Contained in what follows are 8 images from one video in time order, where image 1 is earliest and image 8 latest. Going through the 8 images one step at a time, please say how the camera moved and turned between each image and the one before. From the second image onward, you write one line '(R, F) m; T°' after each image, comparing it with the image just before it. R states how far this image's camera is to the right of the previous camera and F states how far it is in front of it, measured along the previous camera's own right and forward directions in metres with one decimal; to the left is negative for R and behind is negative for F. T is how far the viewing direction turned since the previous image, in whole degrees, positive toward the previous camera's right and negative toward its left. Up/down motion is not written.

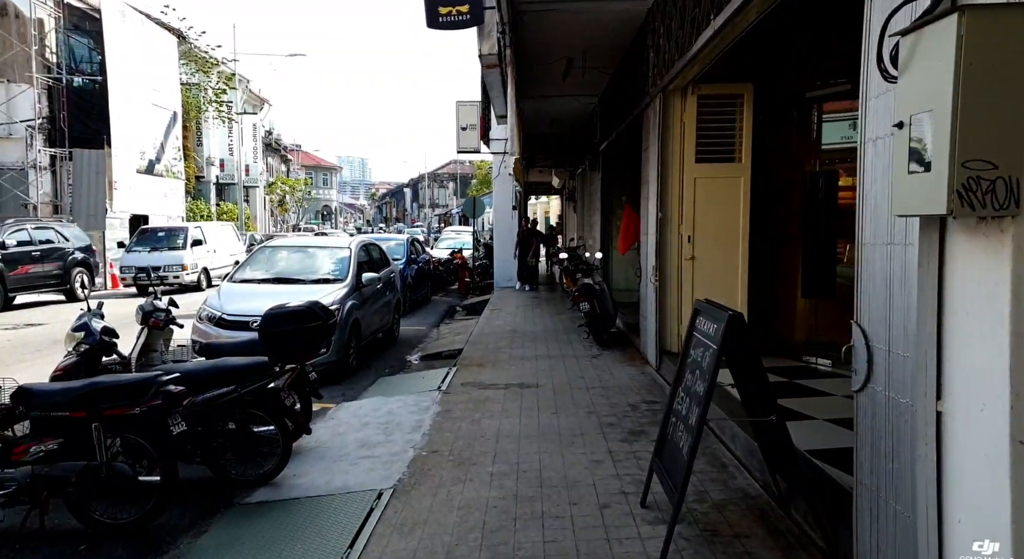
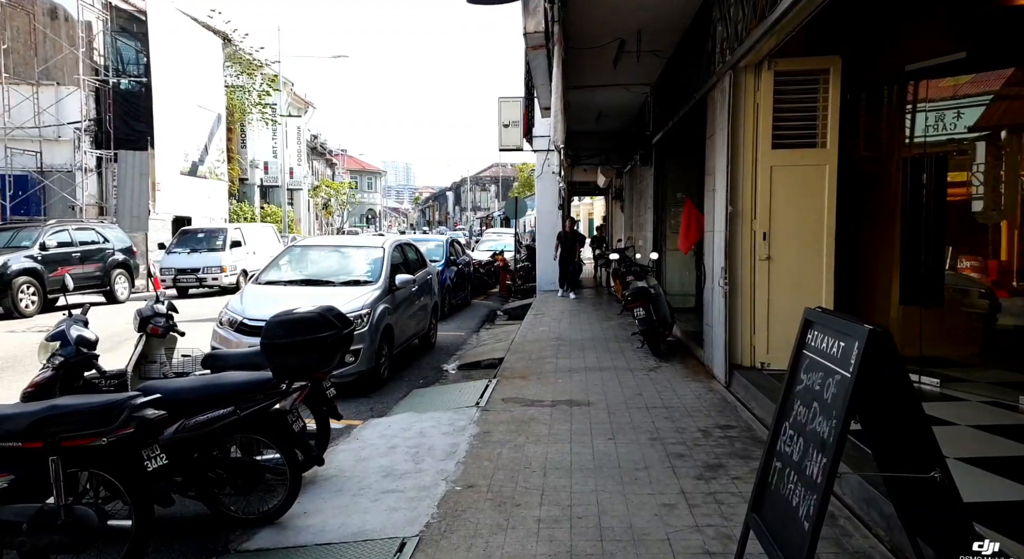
(-0.1, +0.8) m; -3°
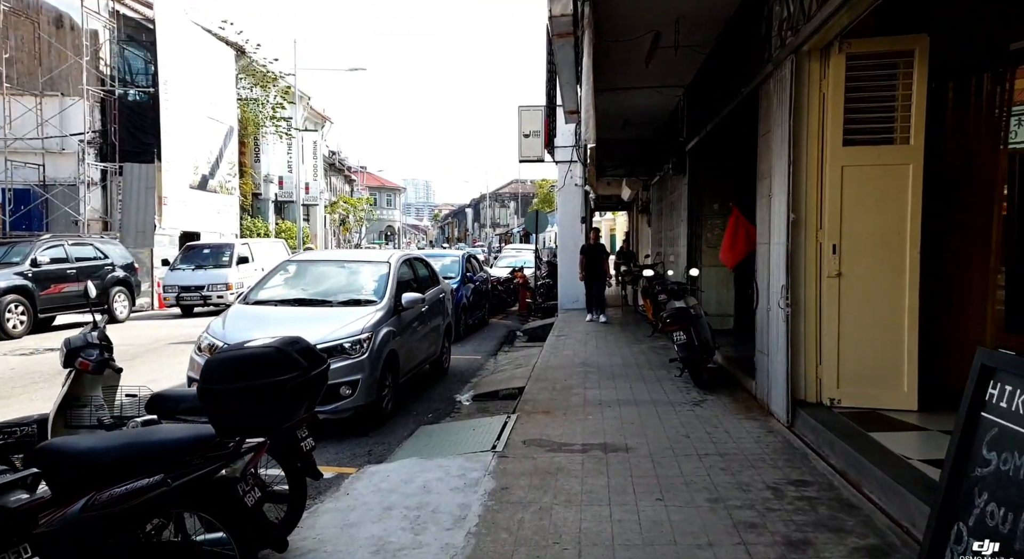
(0.0, +1.0) m; -1°
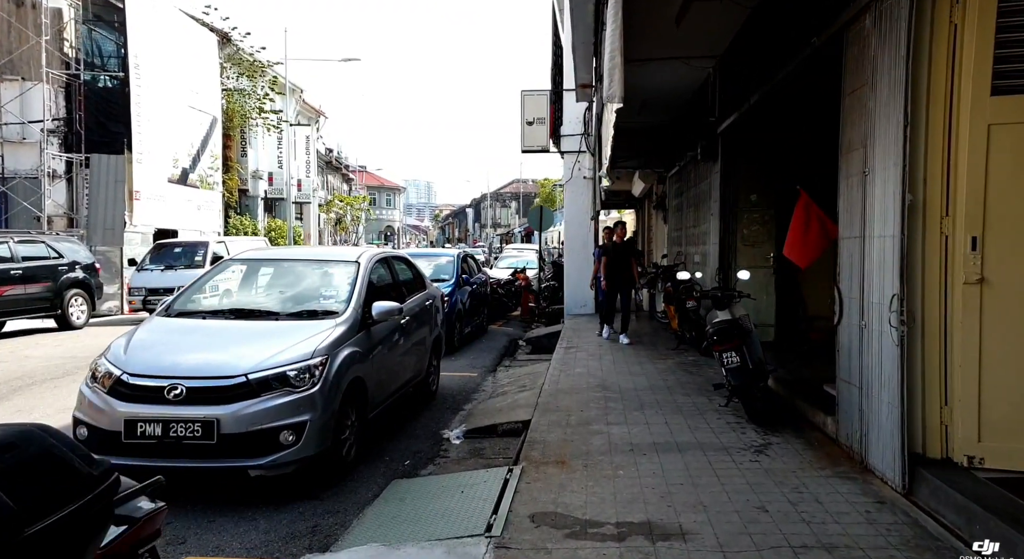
(0.0, +1.6) m; 0°
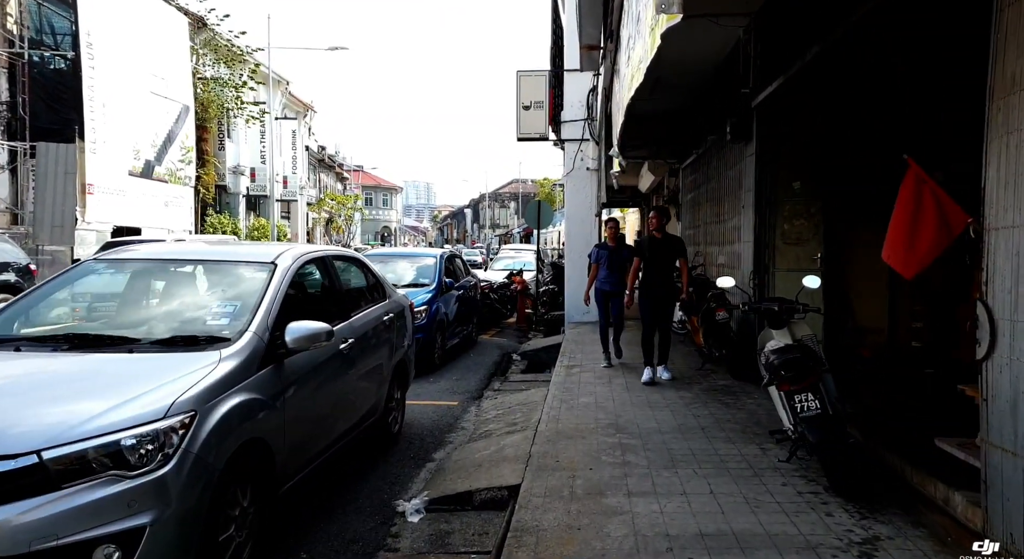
(+0.1, +1.8) m; 0°
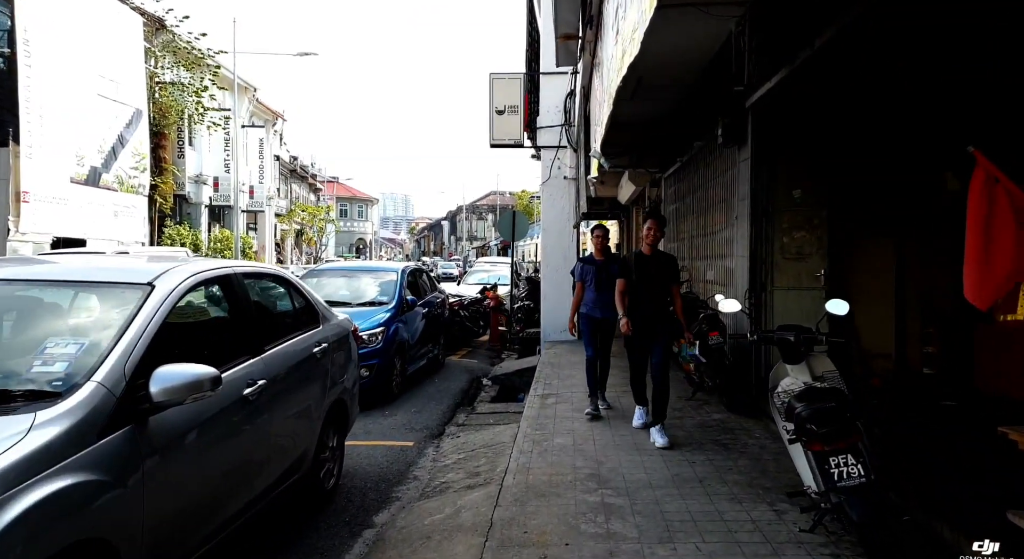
(+0.1, +1.0) m; +2°
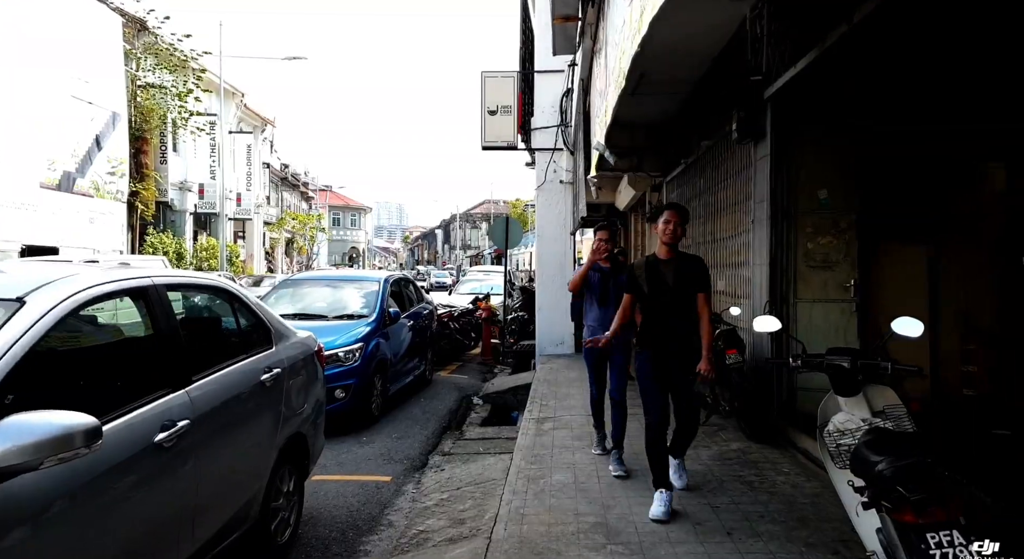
(0.0, +0.8) m; 0°
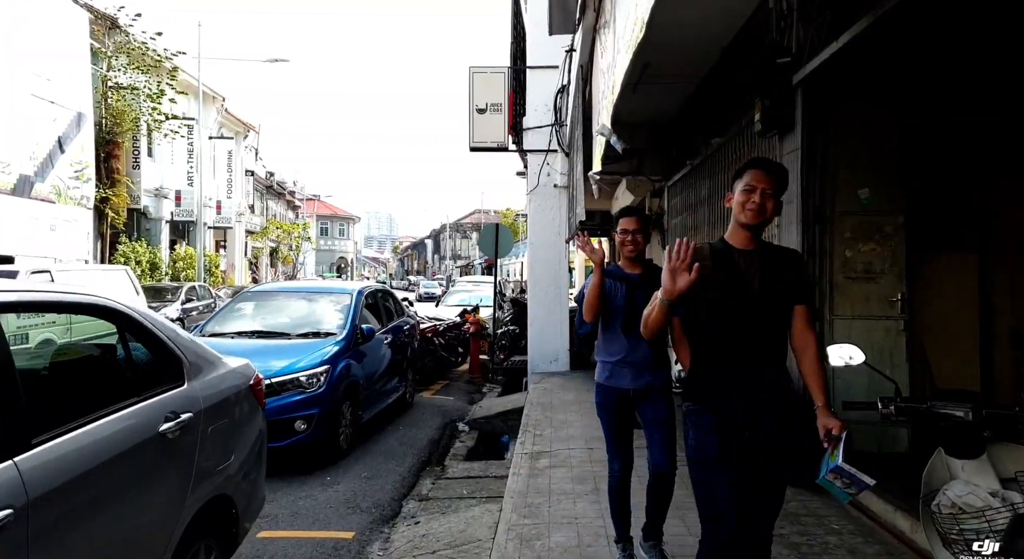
(0.0, +1.0) m; +1°
